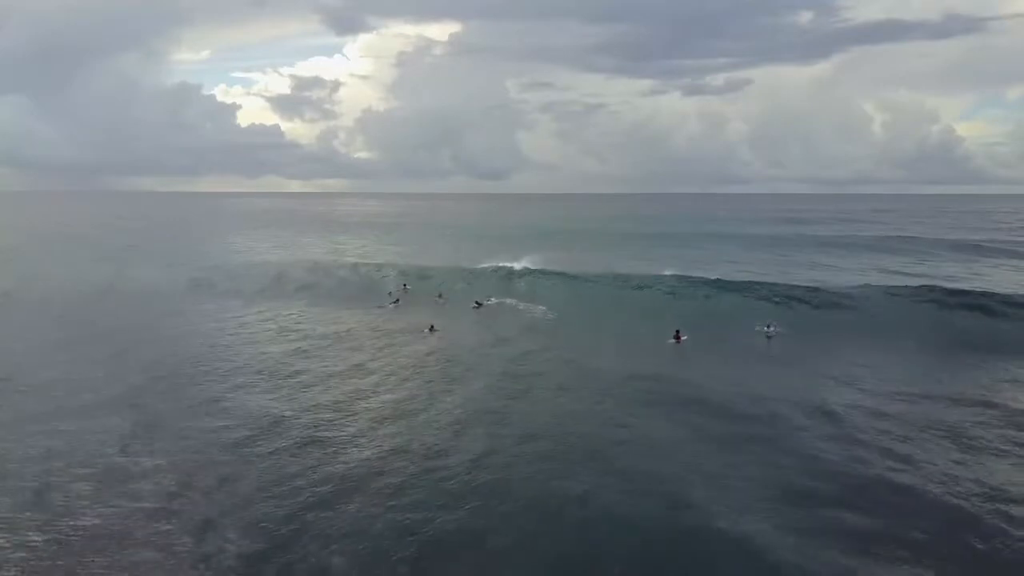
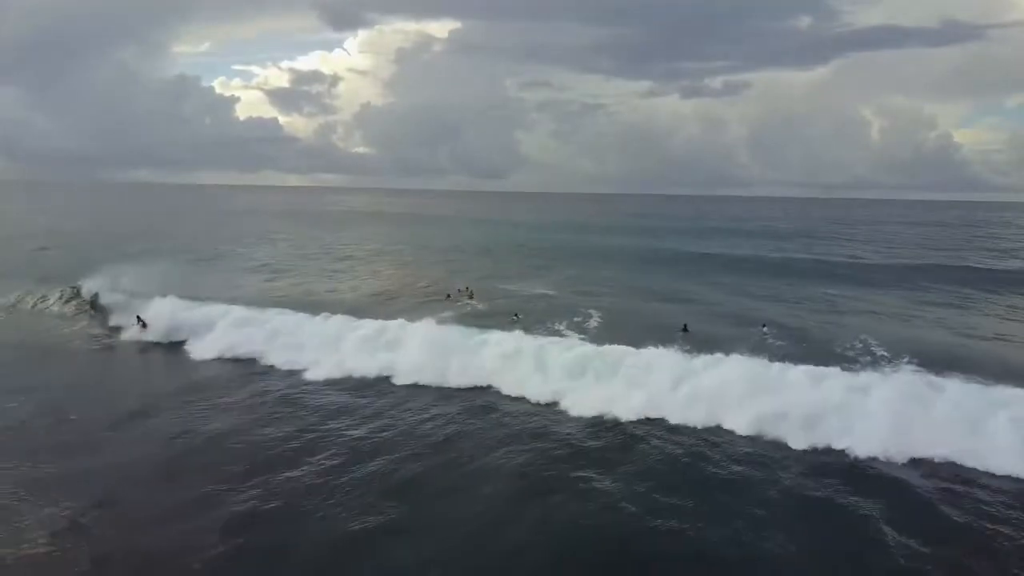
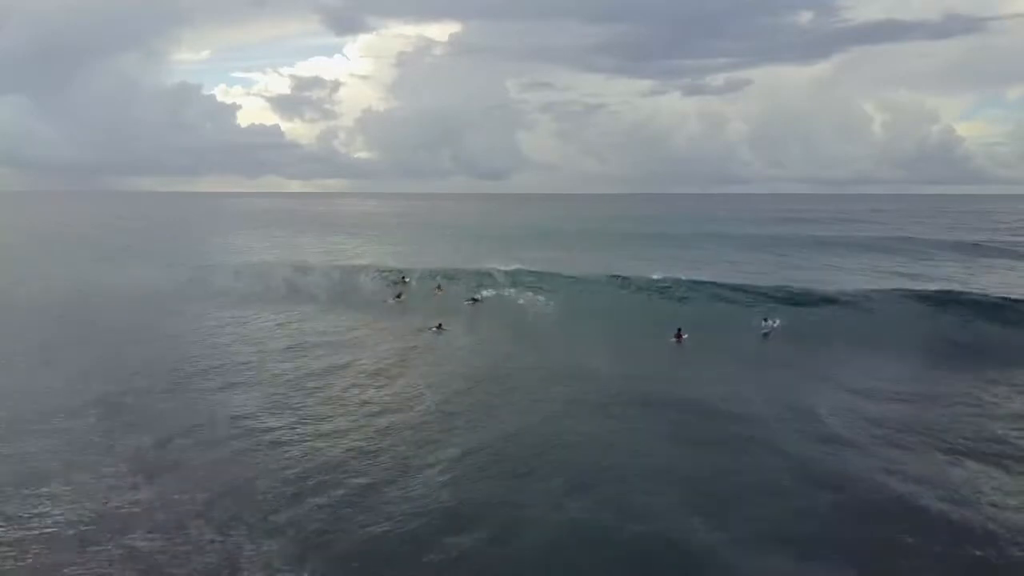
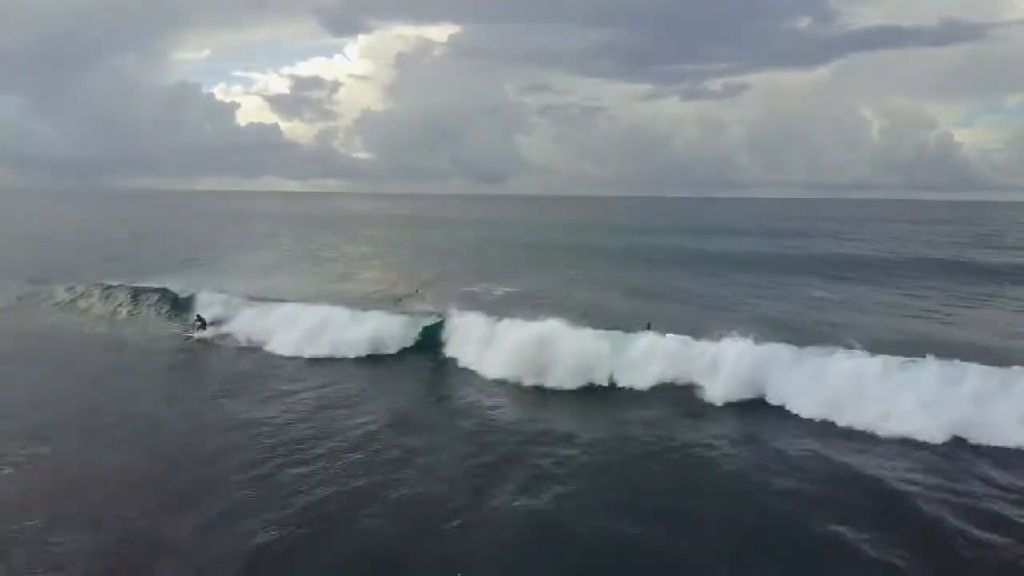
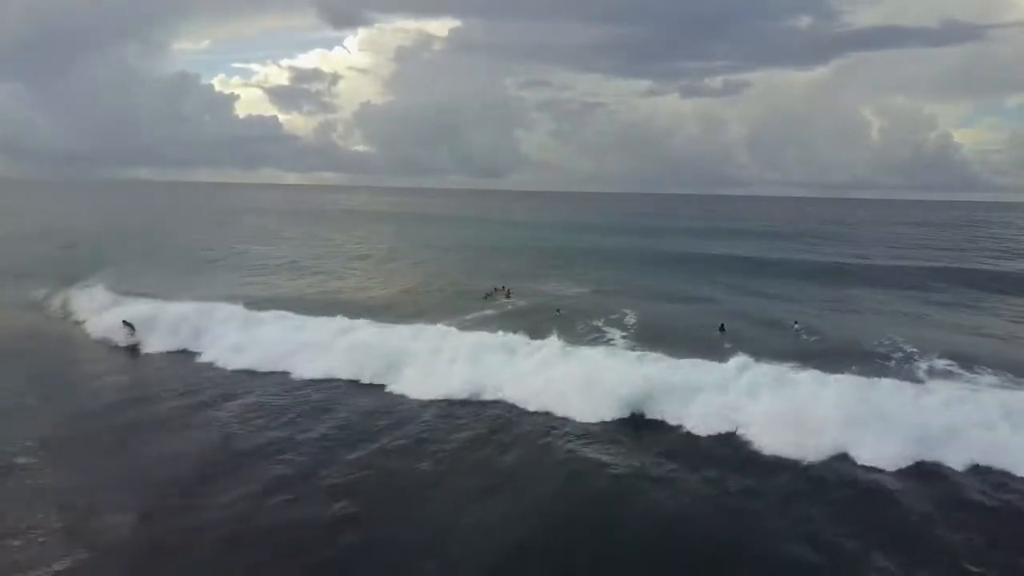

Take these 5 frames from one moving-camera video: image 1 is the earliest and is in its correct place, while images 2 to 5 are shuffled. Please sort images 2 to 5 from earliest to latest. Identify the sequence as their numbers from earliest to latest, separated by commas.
3, 4, 2, 5
